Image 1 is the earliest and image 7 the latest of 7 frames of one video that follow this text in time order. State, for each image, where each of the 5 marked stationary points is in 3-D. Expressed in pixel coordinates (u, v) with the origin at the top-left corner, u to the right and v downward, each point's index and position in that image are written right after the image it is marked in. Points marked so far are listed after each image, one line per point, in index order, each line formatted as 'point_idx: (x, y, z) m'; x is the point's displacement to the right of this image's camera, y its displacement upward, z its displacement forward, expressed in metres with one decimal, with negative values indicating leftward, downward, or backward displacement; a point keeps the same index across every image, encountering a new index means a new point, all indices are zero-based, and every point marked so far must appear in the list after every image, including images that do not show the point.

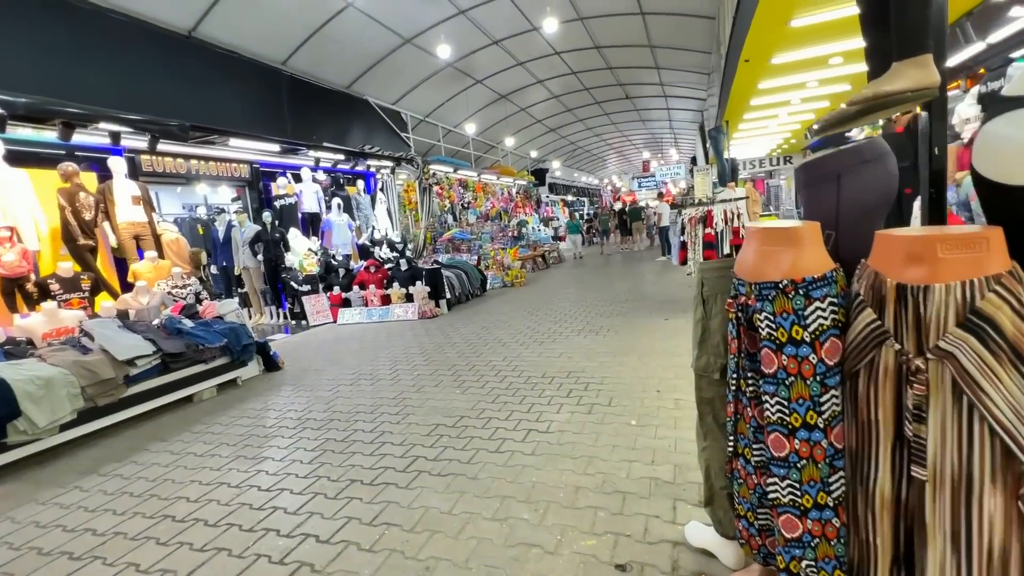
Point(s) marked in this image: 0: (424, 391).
0: (-0.7, -0.8, +3.6) m
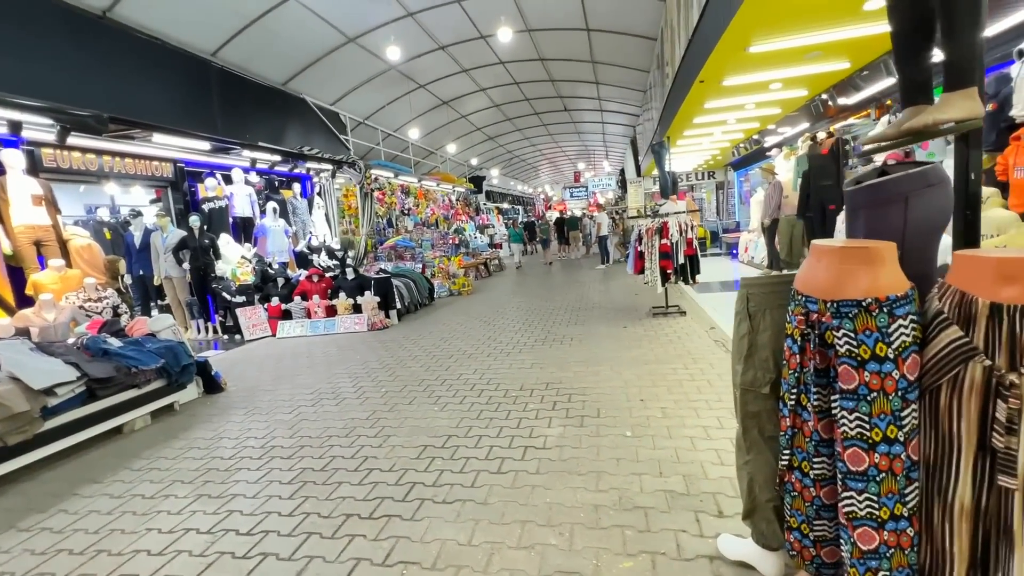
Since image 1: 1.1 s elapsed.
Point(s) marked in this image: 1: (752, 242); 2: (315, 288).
0: (-0.8, -0.9, +3.4) m
1: (+4.8, +0.9, +9.4) m
2: (-2.9, 0.0, +6.9) m
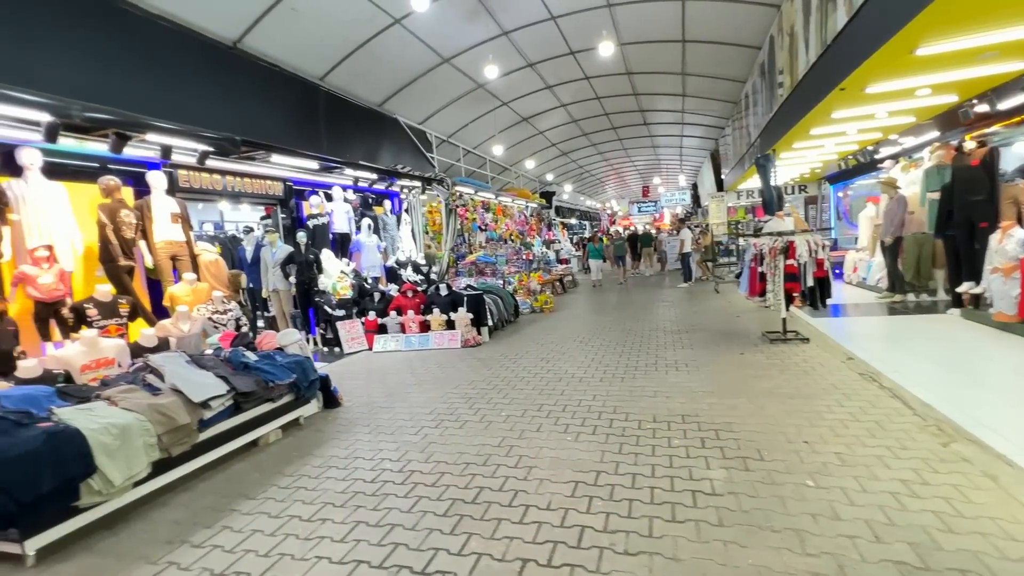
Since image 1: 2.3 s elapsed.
0: (+0.1, -1.0, +3.3) m
1: (+6.4, +0.5, +8.6) m
2: (-1.5, -0.2, +7.0) m
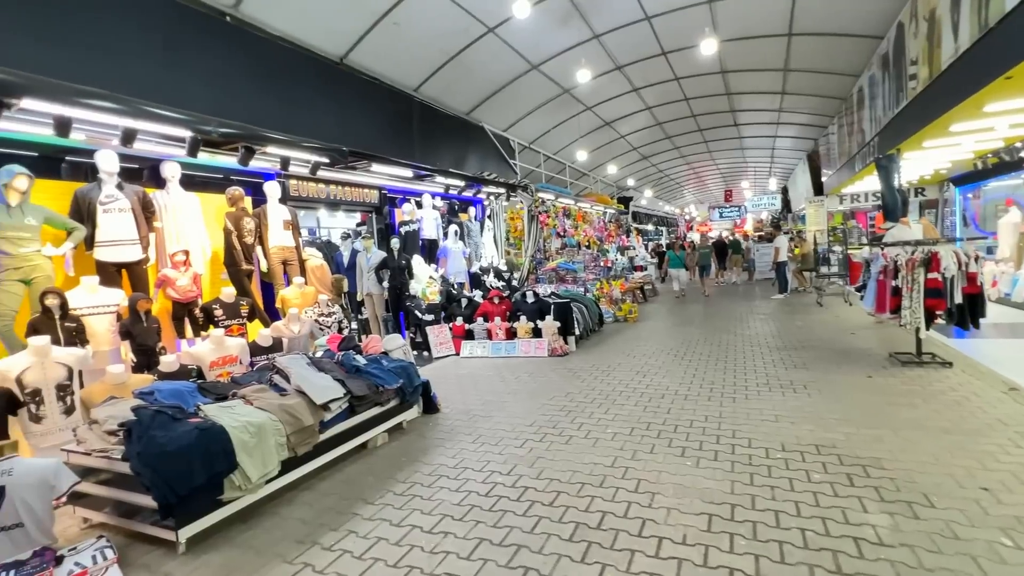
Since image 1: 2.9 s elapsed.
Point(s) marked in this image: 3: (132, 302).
0: (+0.8, -1.1, +3.1) m
1: (+7.8, +0.2, +7.5) m
2: (-0.2, -0.3, +7.0) m
3: (-3.1, -0.1, +3.9) m
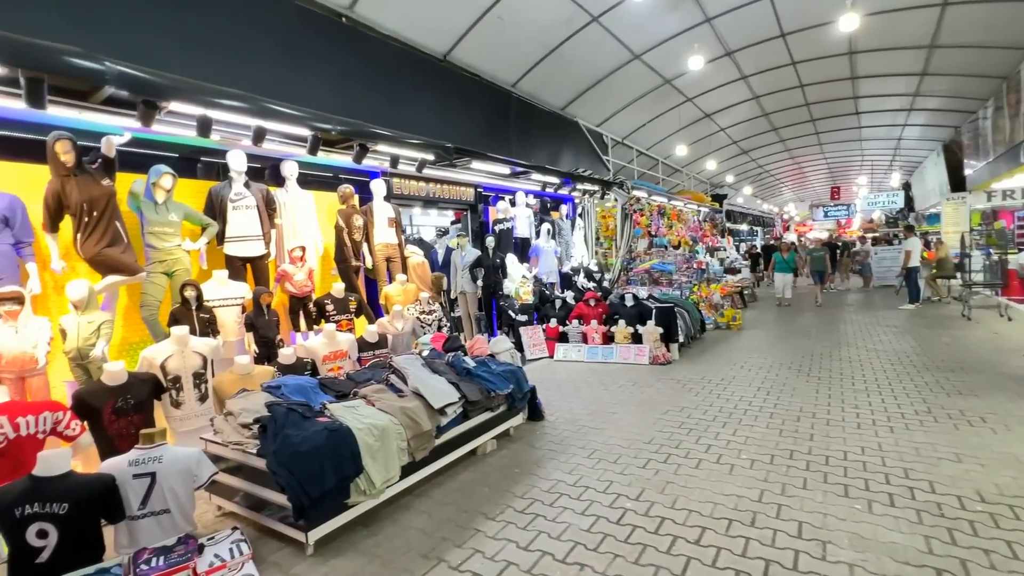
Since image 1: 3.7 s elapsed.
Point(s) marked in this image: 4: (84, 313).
0: (+1.6, -1.2, +2.6) m
1: (+9.2, 0.0, +6.0) m
2: (+1.1, -0.3, +6.7) m
3: (-2.2, -0.1, +4.1) m
4: (-2.9, -0.2, +3.2) m
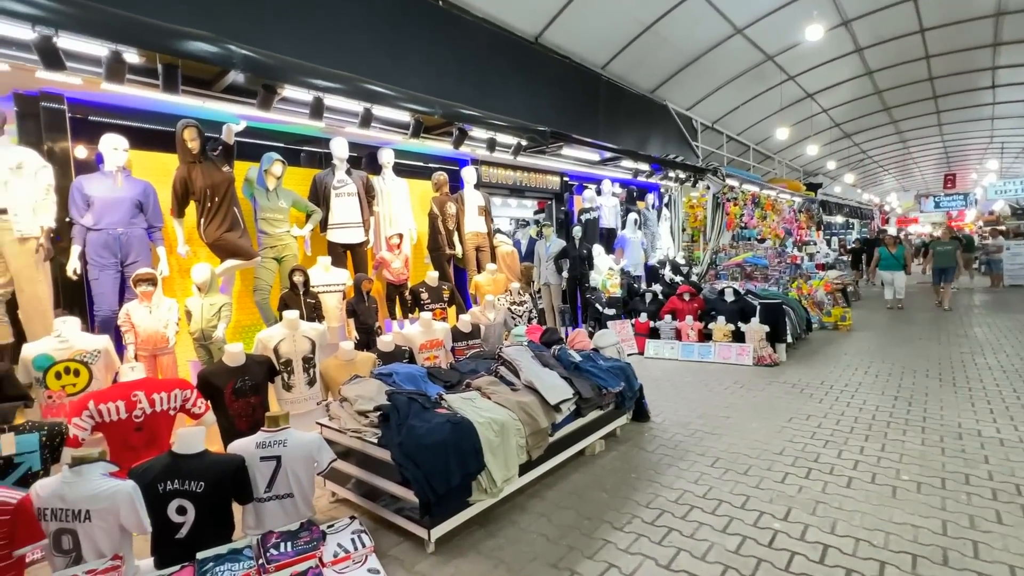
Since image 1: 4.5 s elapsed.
0: (+2.2, -1.1, +2.2) m
1: (+10.2, -0.1, +4.5) m
2: (+2.3, -0.3, +6.3) m
3: (-1.3, 0.0, +4.1) m
4: (-2.1, -0.1, +3.3) m
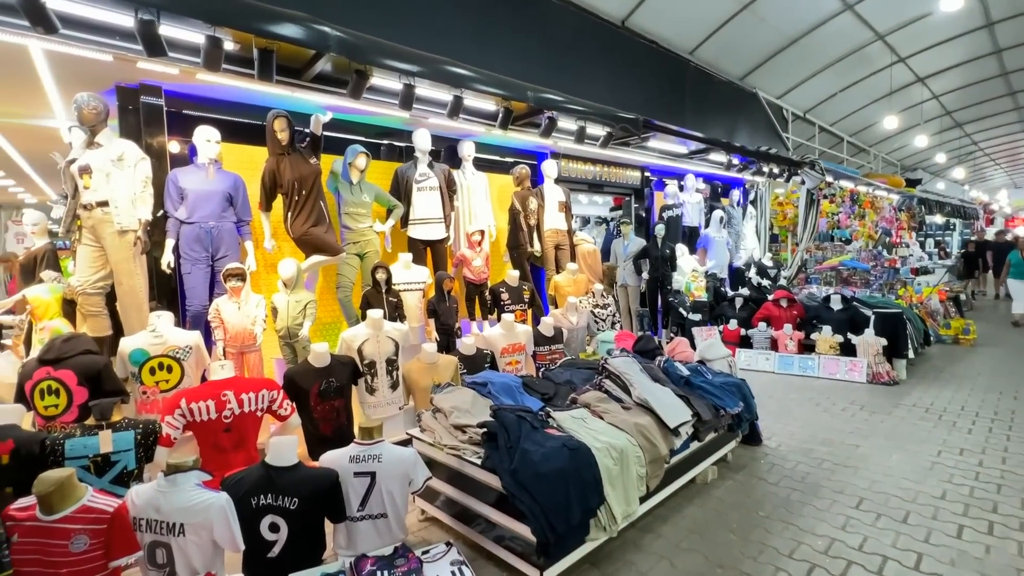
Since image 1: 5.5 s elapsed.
0: (+2.7, -1.2, +1.6) m
1: (+10.9, -0.3, +3.1) m
2: (+3.3, -0.3, +5.7) m
3: (-0.6, +0.1, +3.9) m
4: (-1.5, 0.0, +3.2) m
